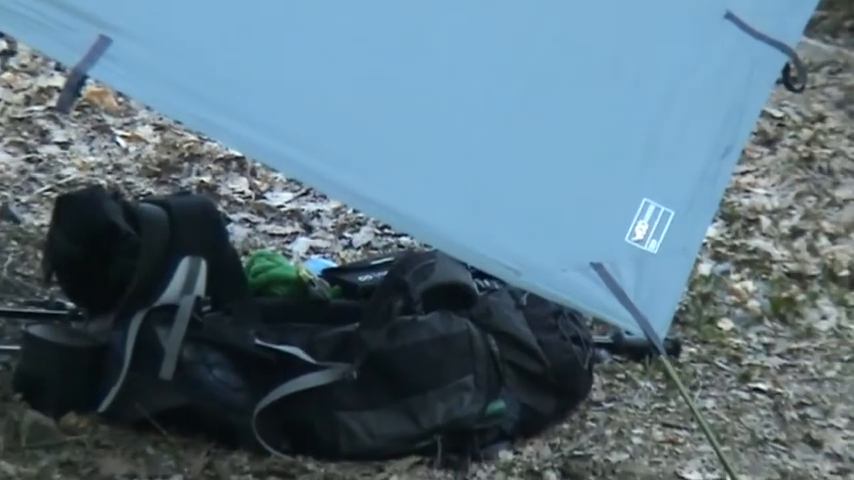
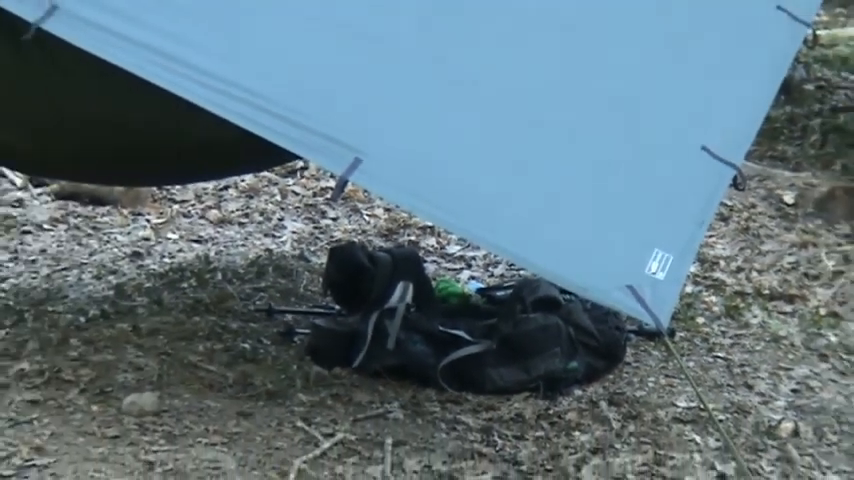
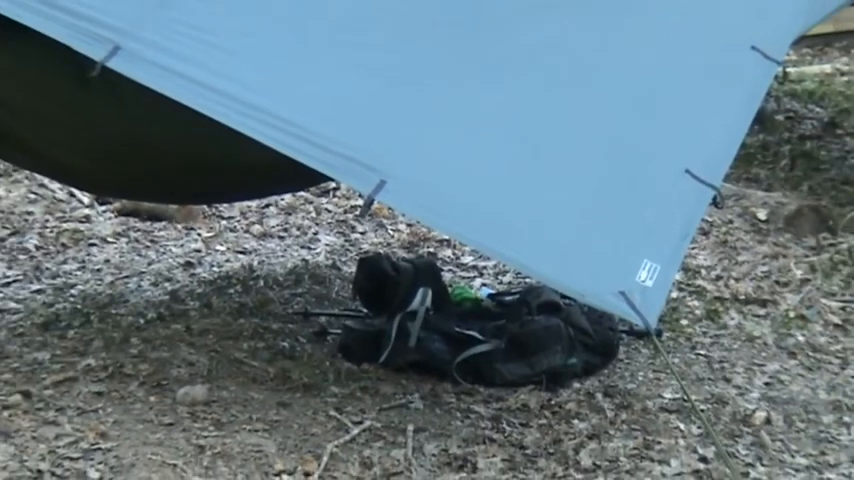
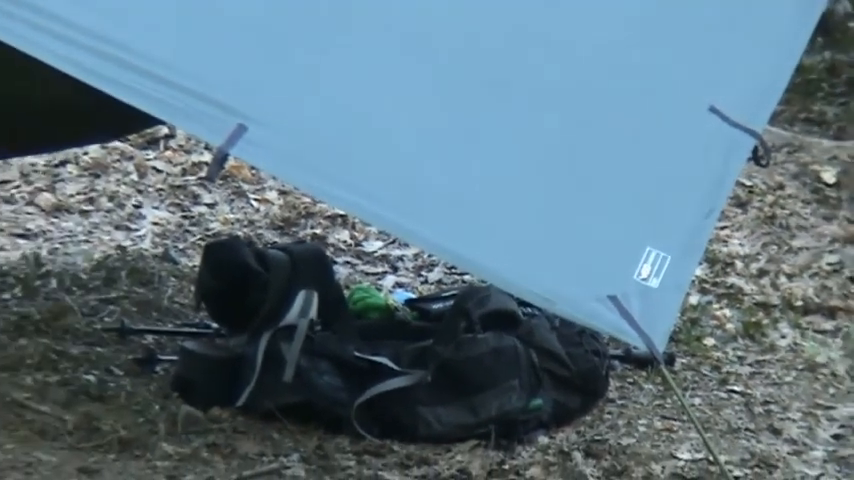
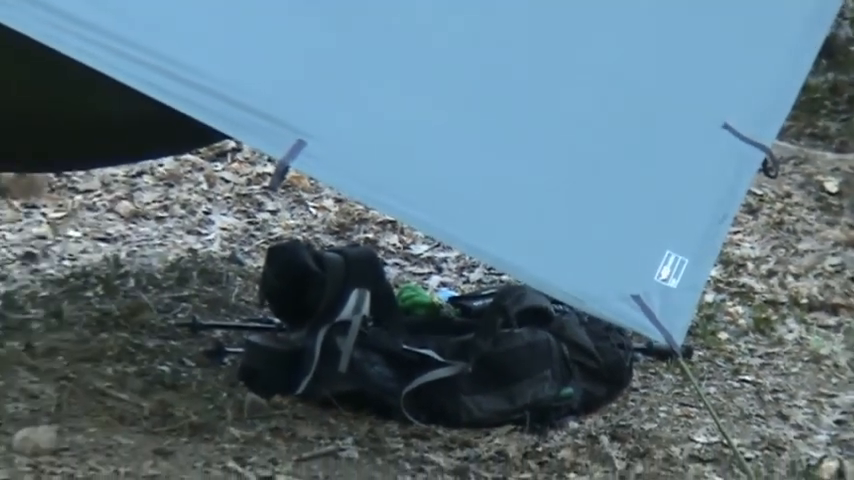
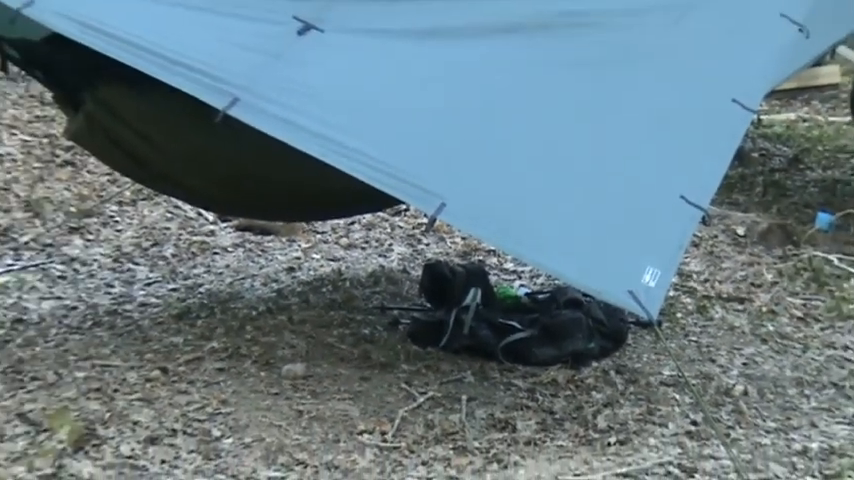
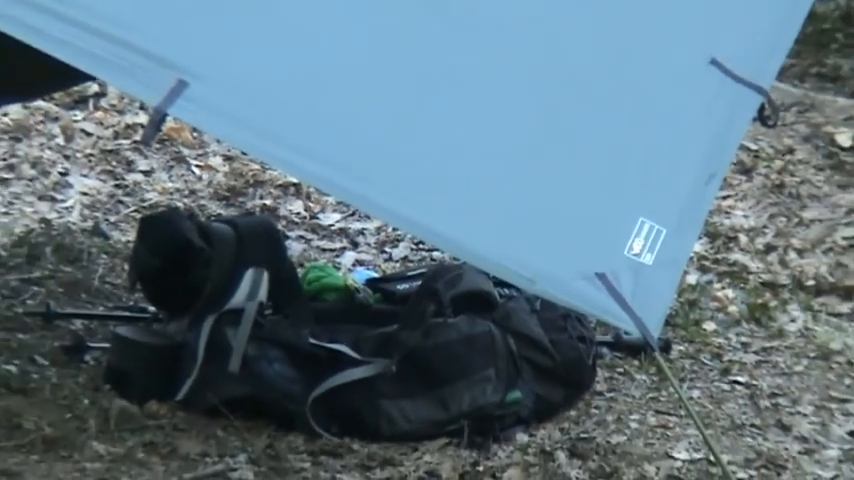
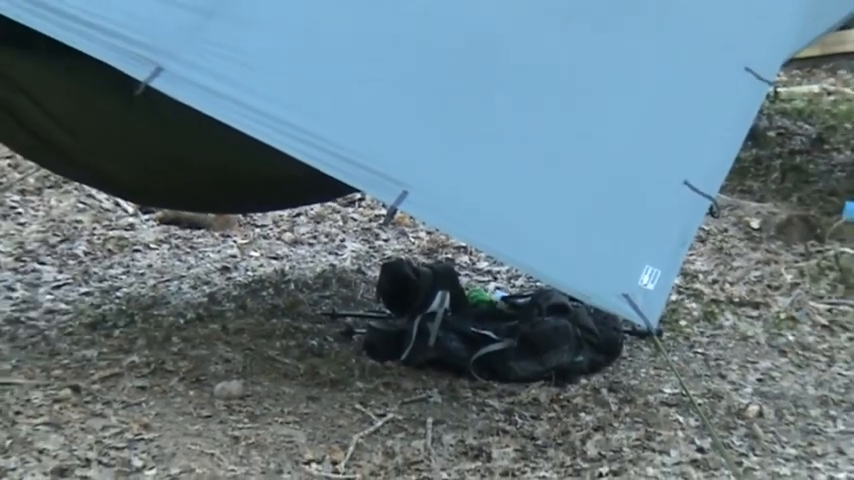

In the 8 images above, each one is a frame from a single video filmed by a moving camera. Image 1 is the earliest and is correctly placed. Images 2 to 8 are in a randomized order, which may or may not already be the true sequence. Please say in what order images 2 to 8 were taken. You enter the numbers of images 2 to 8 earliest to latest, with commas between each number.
7, 4, 5, 2, 3, 8, 6
